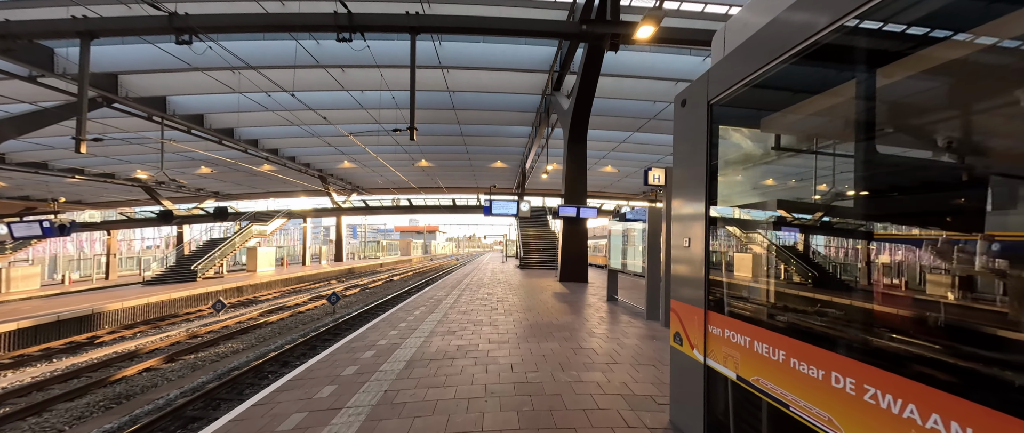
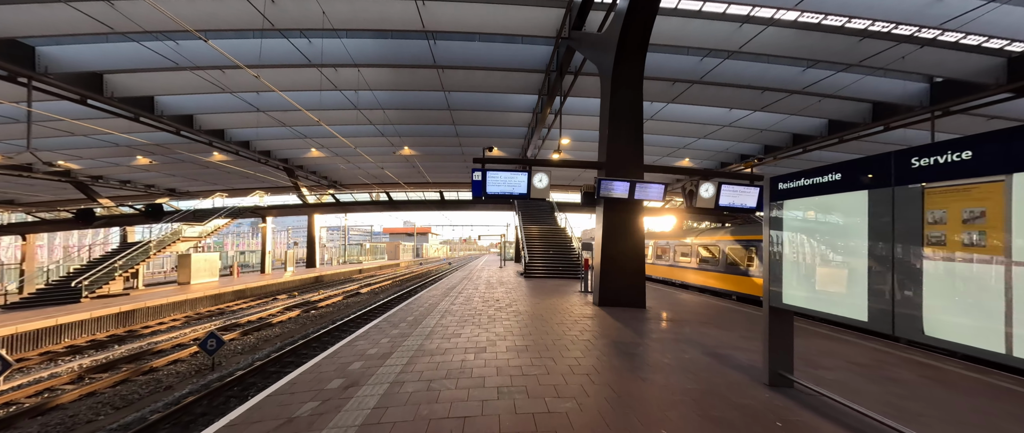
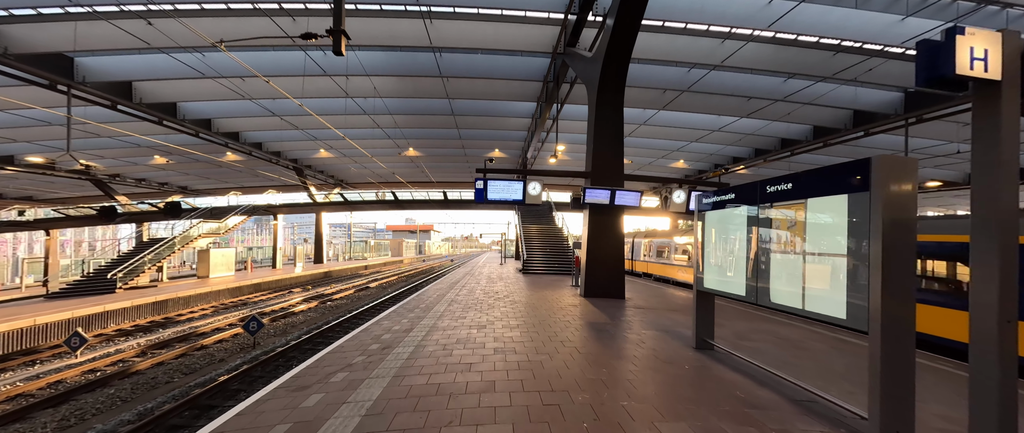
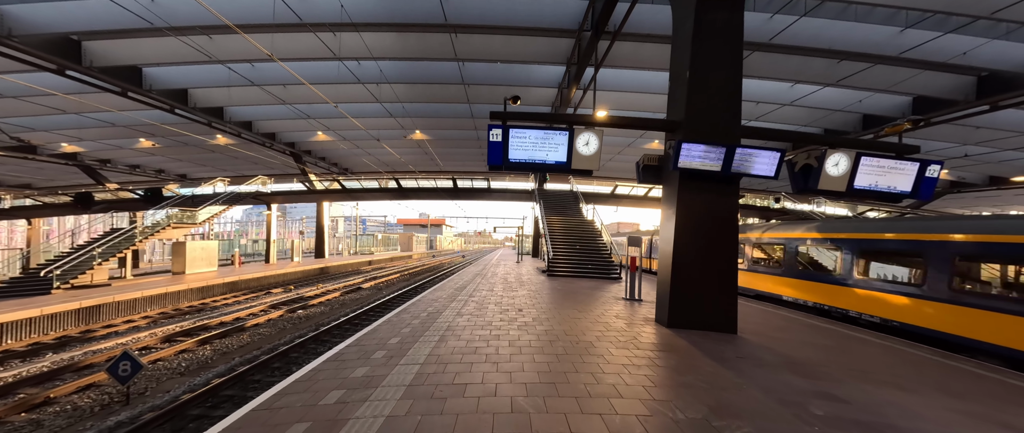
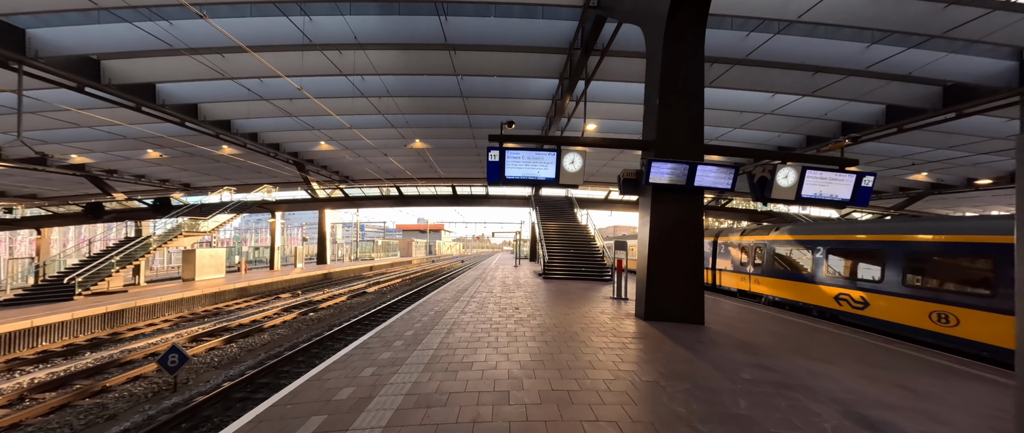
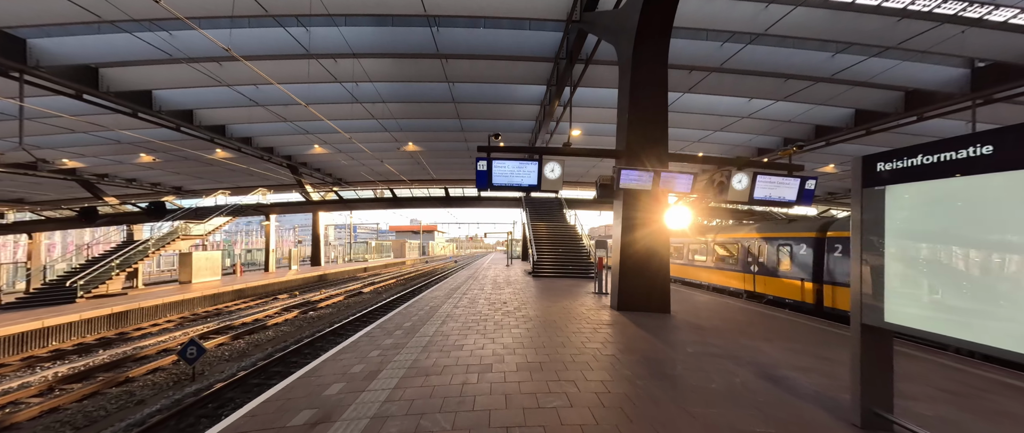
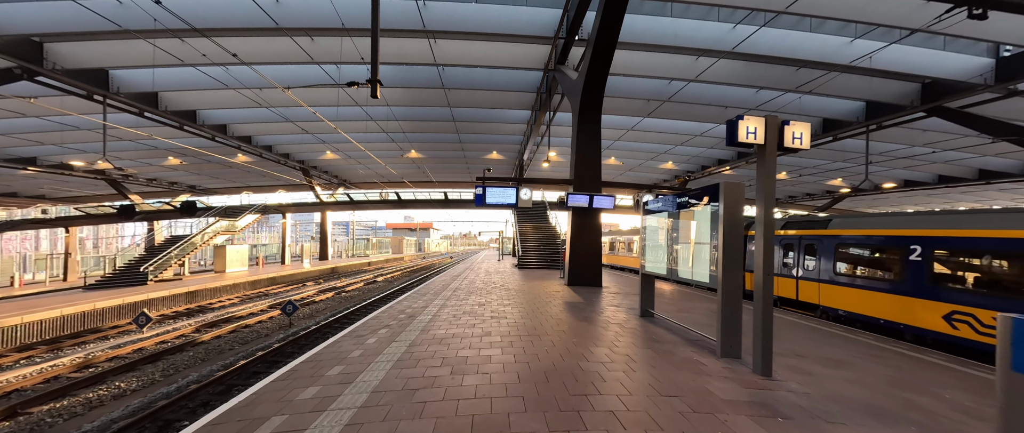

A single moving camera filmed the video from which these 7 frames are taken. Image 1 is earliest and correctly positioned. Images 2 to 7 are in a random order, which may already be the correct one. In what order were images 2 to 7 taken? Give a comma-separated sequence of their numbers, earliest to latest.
7, 3, 2, 6, 5, 4
